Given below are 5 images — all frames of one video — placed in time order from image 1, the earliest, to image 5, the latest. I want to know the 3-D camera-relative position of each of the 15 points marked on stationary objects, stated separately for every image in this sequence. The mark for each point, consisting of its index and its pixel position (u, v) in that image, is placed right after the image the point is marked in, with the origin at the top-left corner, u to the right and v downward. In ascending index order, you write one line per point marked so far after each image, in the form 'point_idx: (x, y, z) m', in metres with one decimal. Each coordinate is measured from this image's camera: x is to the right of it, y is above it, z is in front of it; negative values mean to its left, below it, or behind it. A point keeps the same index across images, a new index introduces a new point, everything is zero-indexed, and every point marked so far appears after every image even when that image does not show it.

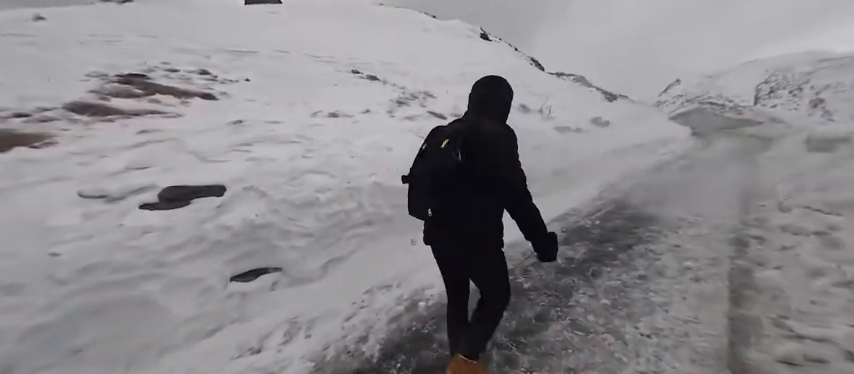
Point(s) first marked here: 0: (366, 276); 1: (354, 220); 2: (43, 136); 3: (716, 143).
0: (-0.7, -1.0, +3.3) m
1: (-0.9, -0.4, +3.6) m
2: (-4.6, +0.6, +3.6) m
3: (+10.6, +1.6, +10.8) m
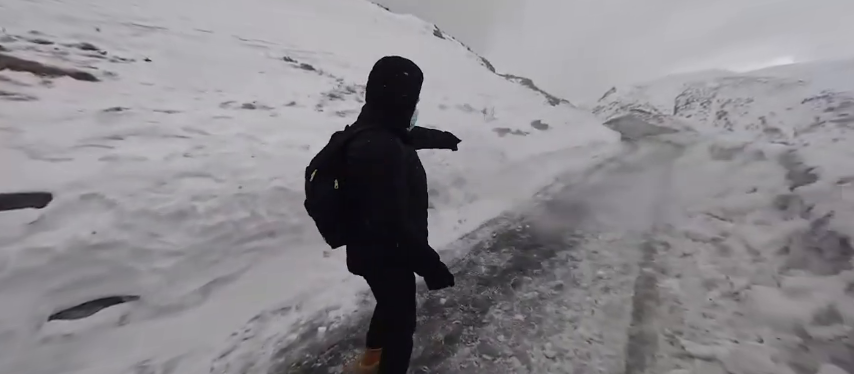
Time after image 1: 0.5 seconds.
0: (-1.6, -1.1, +2.8) m
1: (-1.8, -0.5, +3.1) m
2: (-5.5, +0.6, +2.5) m
3: (+8.5, +1.6, +11.8) m
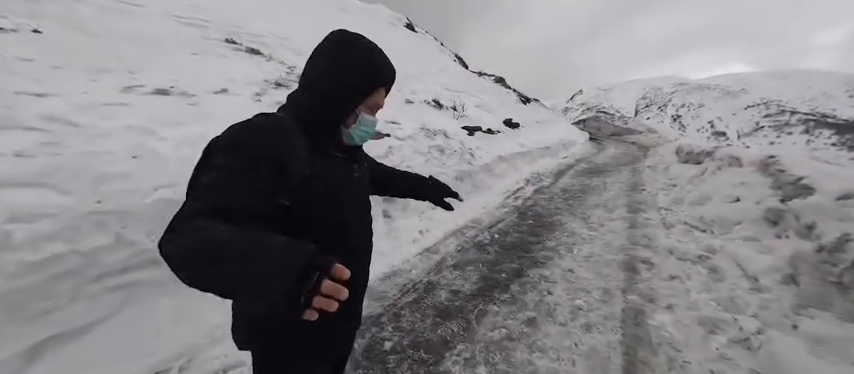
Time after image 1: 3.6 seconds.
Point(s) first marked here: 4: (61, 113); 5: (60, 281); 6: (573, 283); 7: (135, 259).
0: (-2.0, -1.2, +2.0) m
1: (-2.3, -0.5, +2.3) m
2: (-5.9, +0.5, +1.3) m
3: (+7.3, +1.5, +11.8) m
4: (-3.7, +0.7, +3.0) m
5: (-2.4, -0.6, +2.0) m
6: (+1.5, -1.0, +3.0) m
7: (-2.3, -0.6, +2.3) m
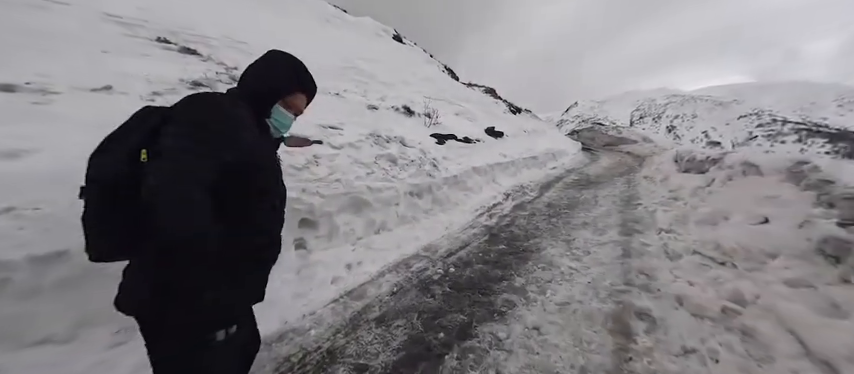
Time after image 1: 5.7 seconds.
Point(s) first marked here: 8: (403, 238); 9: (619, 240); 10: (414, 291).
0: (-2.8, -1.3, +0.9) m
1: (-3.1, -0.7, +1.3) m
2: (-6.7, +0.3, +0.3) m
3: (+6.4, +1.1, +10.9) m
4: (-4.4, +0.5, +2.0) m
5: (-3.2, -0.8, +0.9) m
6: (+0.7, -1.1, +2.0) m
7: (-3.0, -0.7, +1.3) m
8: (-0.3, -0.7, +3.9) m
9: (+2.4, -0.7, +3.7) m
10: (-0.1, -1.0, +3.0) m
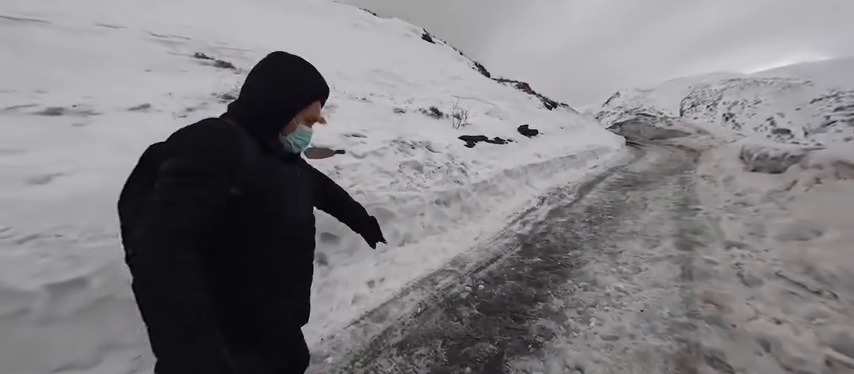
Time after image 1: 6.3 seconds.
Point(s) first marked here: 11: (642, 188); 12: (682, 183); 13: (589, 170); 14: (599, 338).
0: (-2.8, -1.5, +1.0) m
1: (-3.0, -0.9, +1.4) m
2: (-6.7, +0.1, +0.8) m
3: (+7.5, +1.1, +9.9) m
4: (-4.3, +0.3, +2.3) m
5: (-3.1, -1.0, +1.1) m
6: (+0.9, -1.2, +1.7) m
7: (-3.0, -0.9, +1.4) m
8: (0.0, -0.8, +3.7) m
9: (+2.7, -0.7, +3.2) m
10: (+0.1, -1.1, +2.8) m
11: (+4.4, -0.1, +5.9) m
12: (+5.4, +0.1, +6.1) m
13: (+4.3, +0.4, +7.6) m
14: (+1.3, -1.1, +2.2) m
